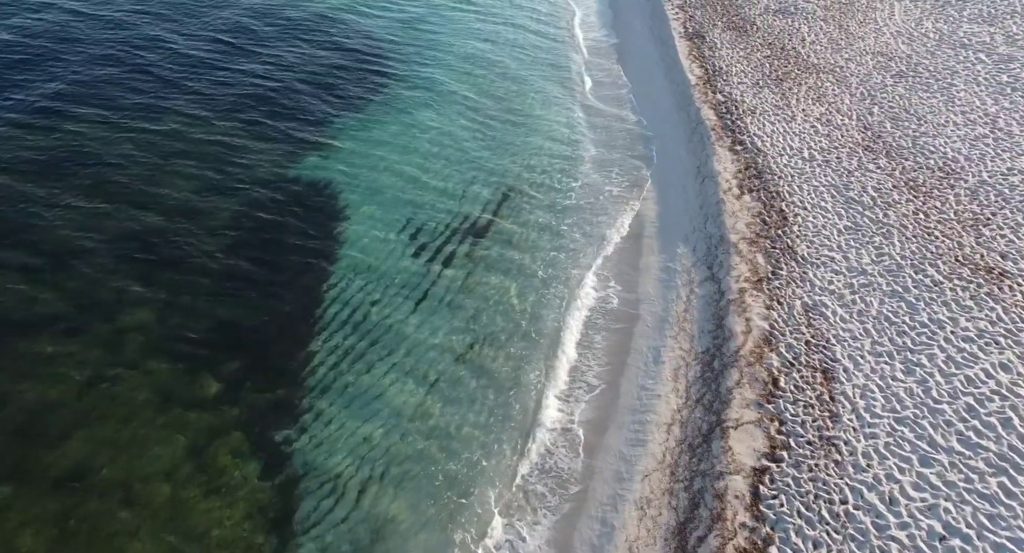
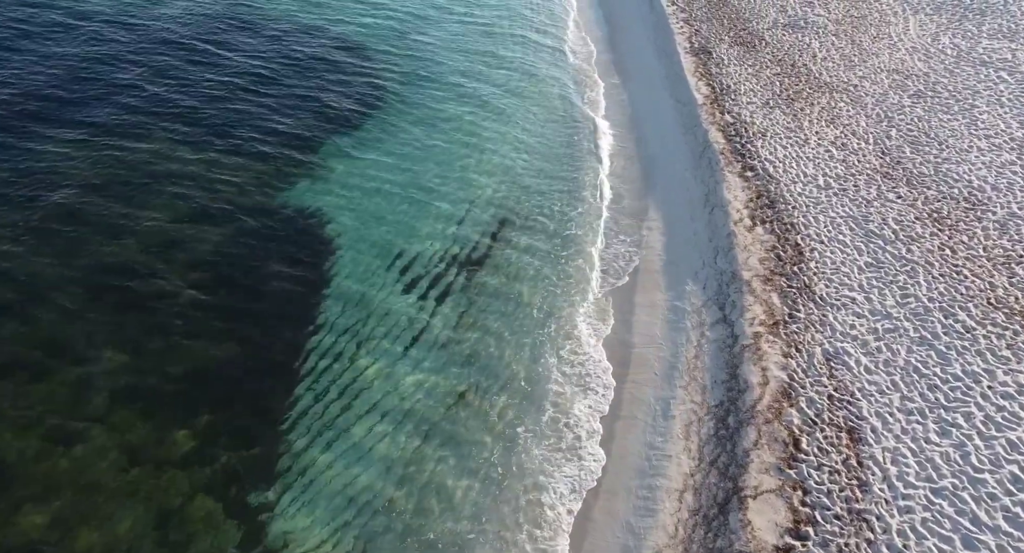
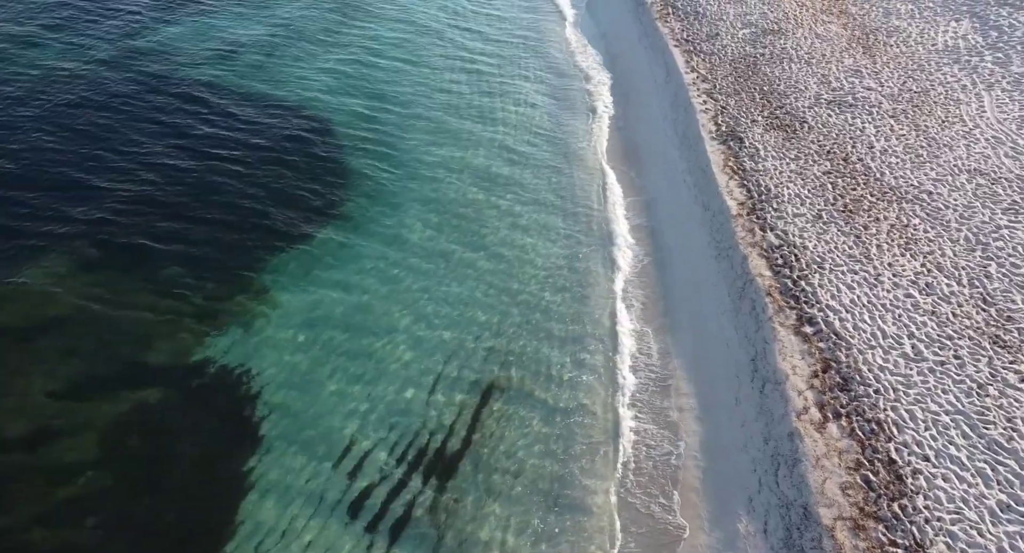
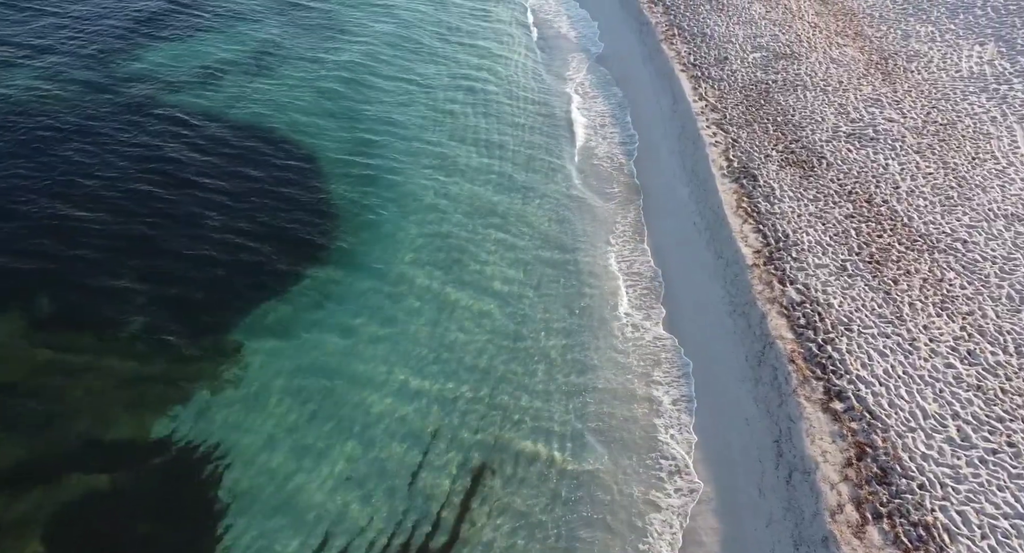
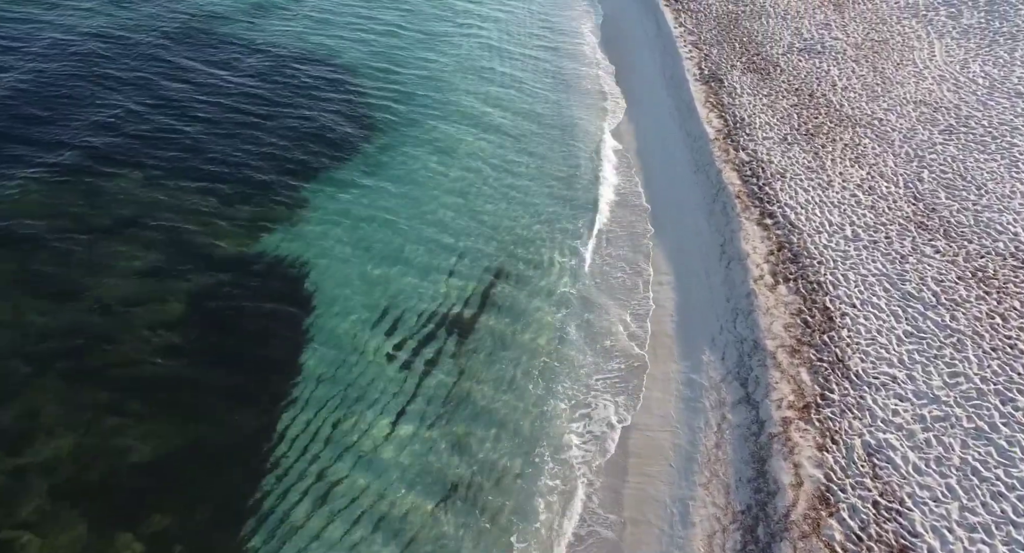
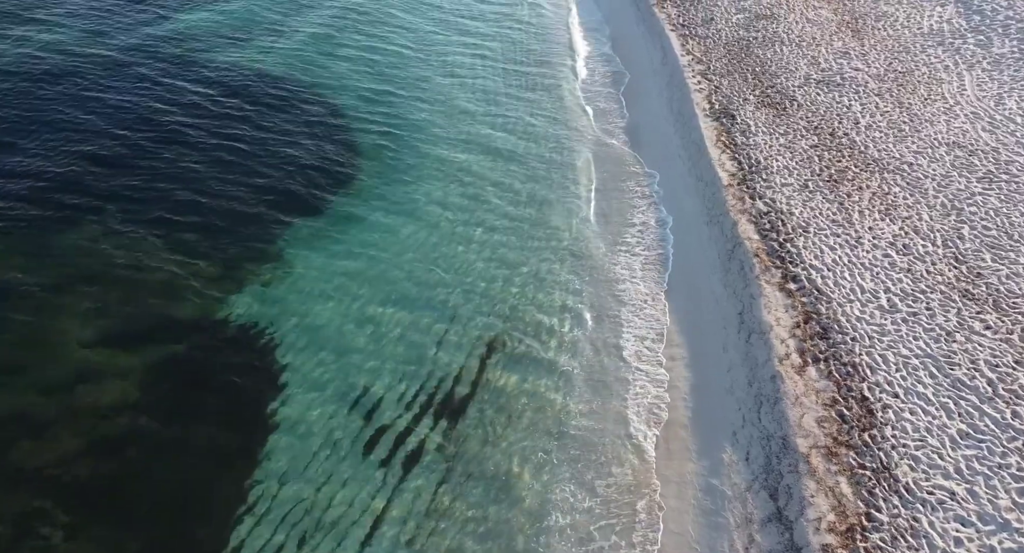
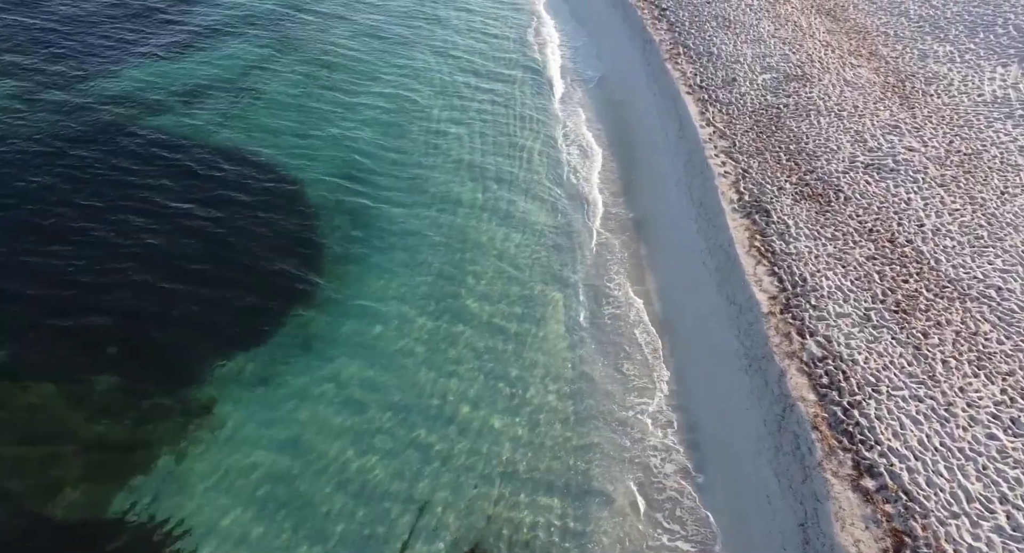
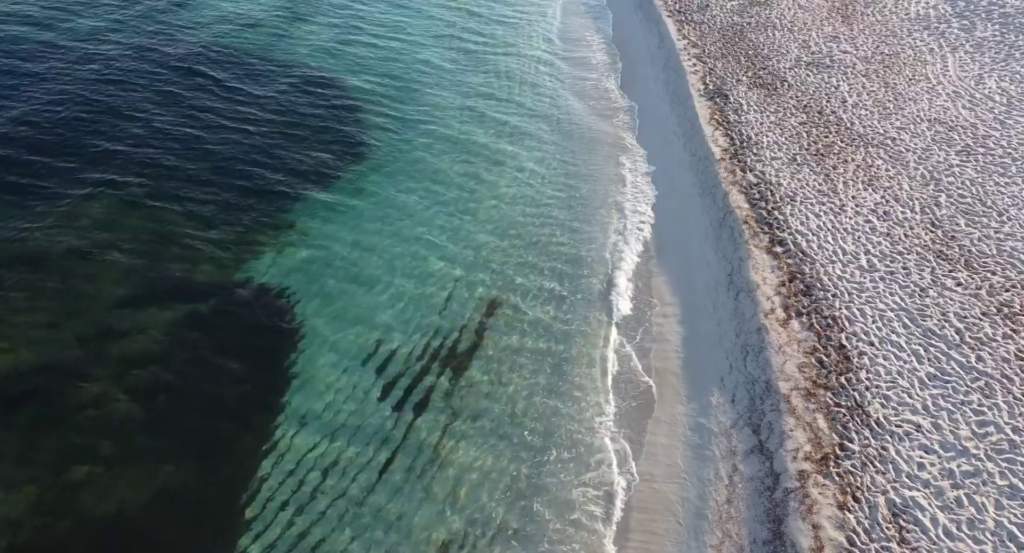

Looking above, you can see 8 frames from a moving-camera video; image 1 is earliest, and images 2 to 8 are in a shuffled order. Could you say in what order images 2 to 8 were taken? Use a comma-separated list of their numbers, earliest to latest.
2, 5, 8, 6, 3, 4, 7
